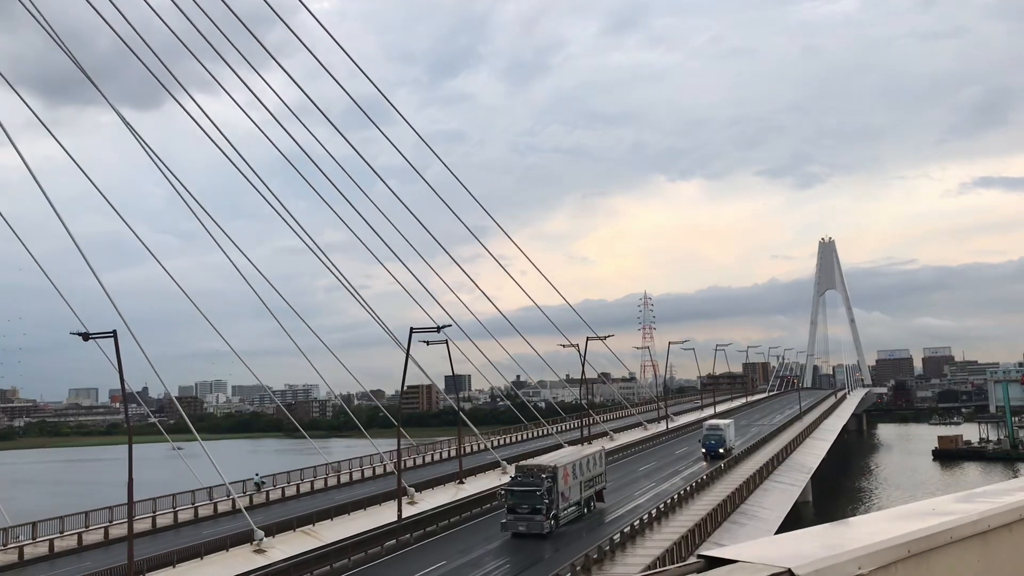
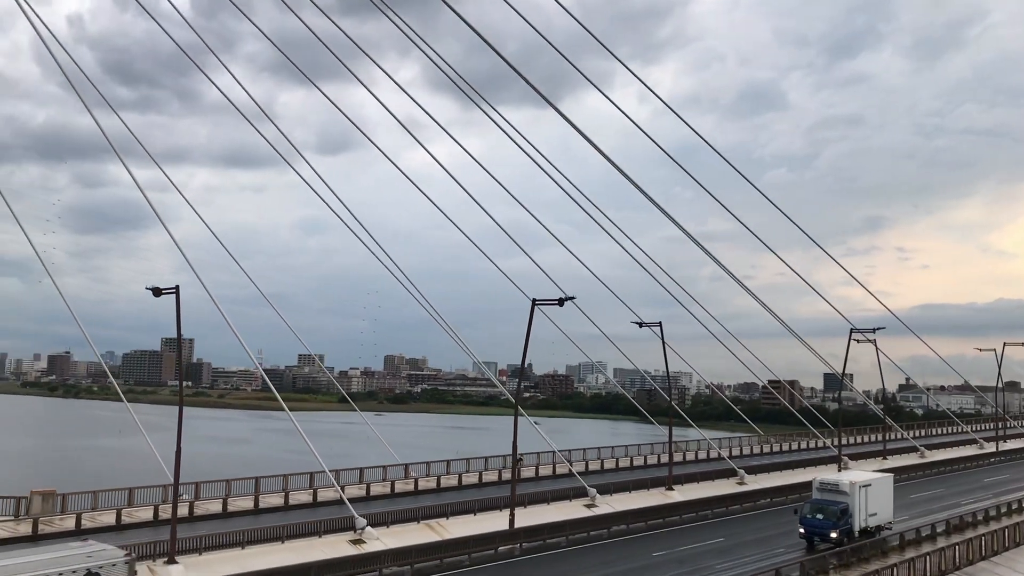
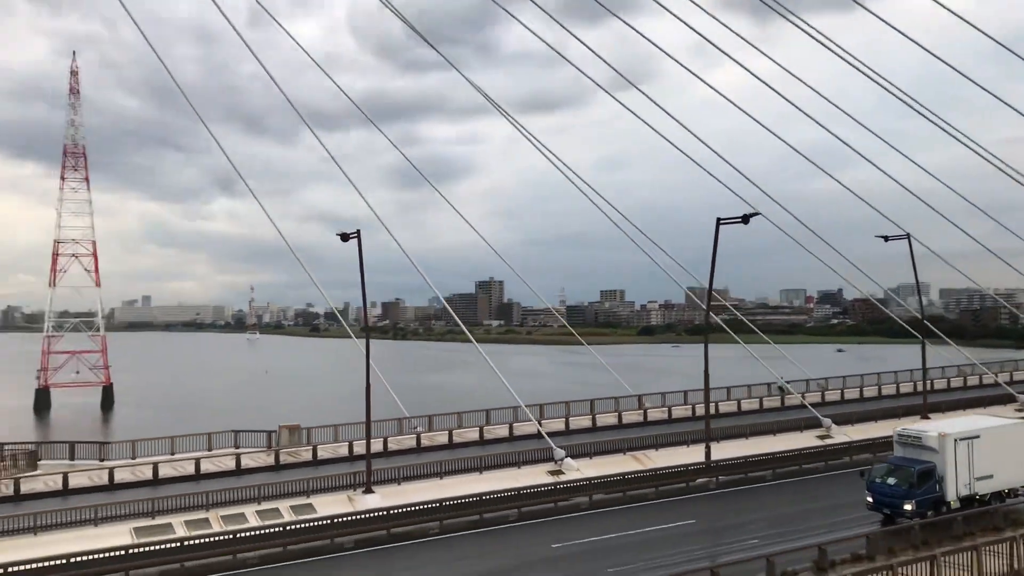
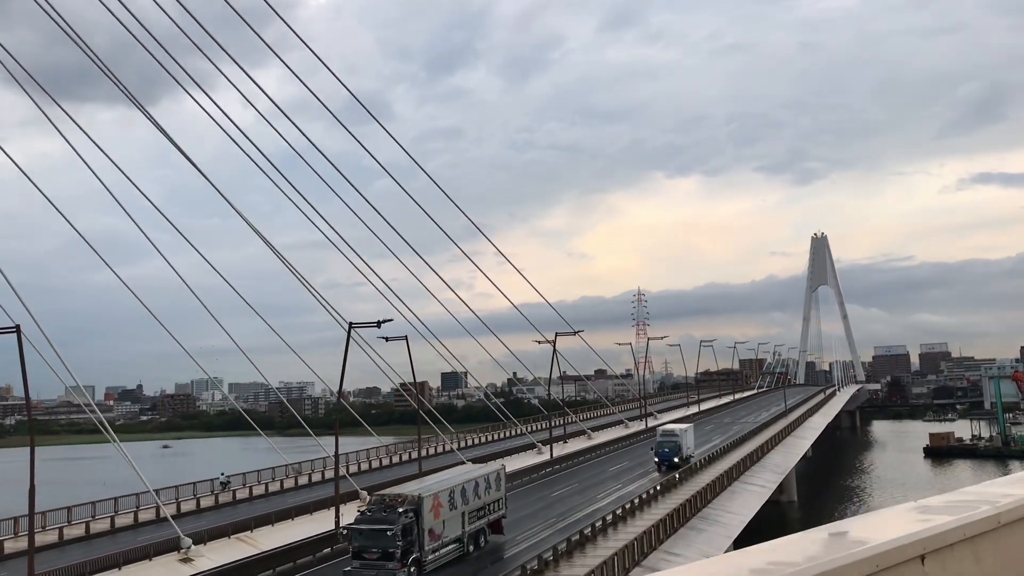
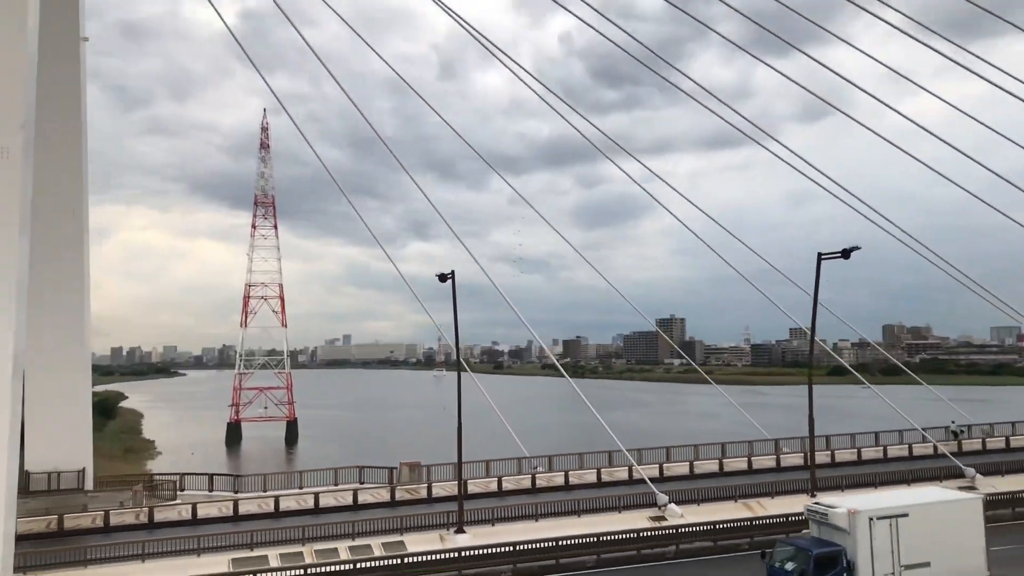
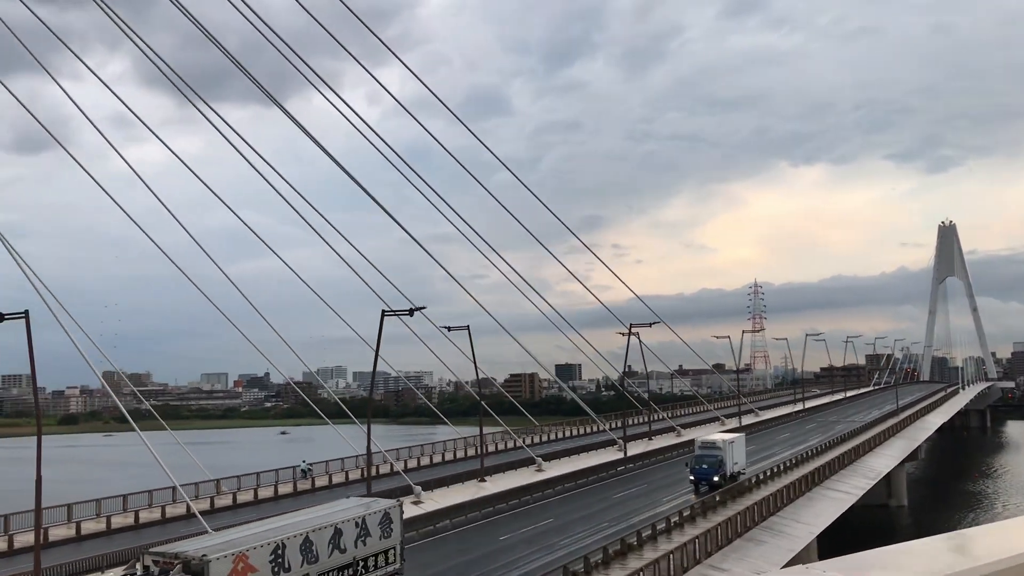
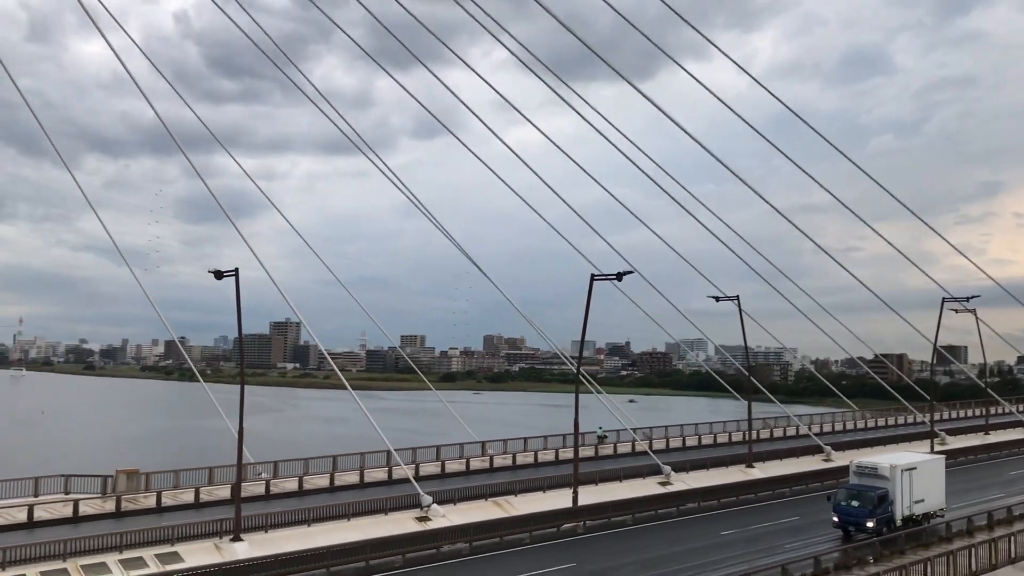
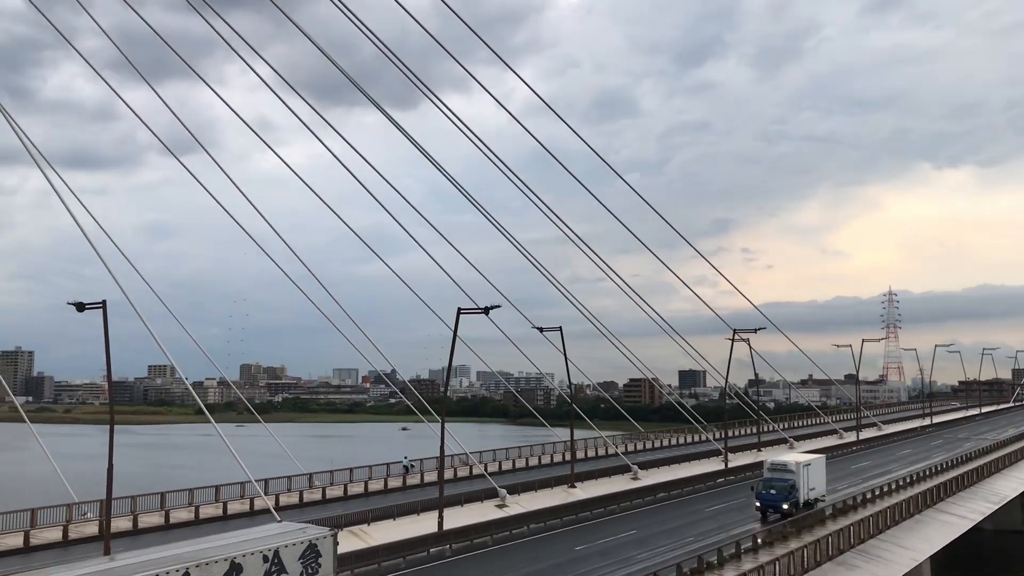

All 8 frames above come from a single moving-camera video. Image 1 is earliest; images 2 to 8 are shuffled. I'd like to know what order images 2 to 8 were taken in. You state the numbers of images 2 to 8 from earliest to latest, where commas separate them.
4, 6, 8, 2, 7, 3, 5
